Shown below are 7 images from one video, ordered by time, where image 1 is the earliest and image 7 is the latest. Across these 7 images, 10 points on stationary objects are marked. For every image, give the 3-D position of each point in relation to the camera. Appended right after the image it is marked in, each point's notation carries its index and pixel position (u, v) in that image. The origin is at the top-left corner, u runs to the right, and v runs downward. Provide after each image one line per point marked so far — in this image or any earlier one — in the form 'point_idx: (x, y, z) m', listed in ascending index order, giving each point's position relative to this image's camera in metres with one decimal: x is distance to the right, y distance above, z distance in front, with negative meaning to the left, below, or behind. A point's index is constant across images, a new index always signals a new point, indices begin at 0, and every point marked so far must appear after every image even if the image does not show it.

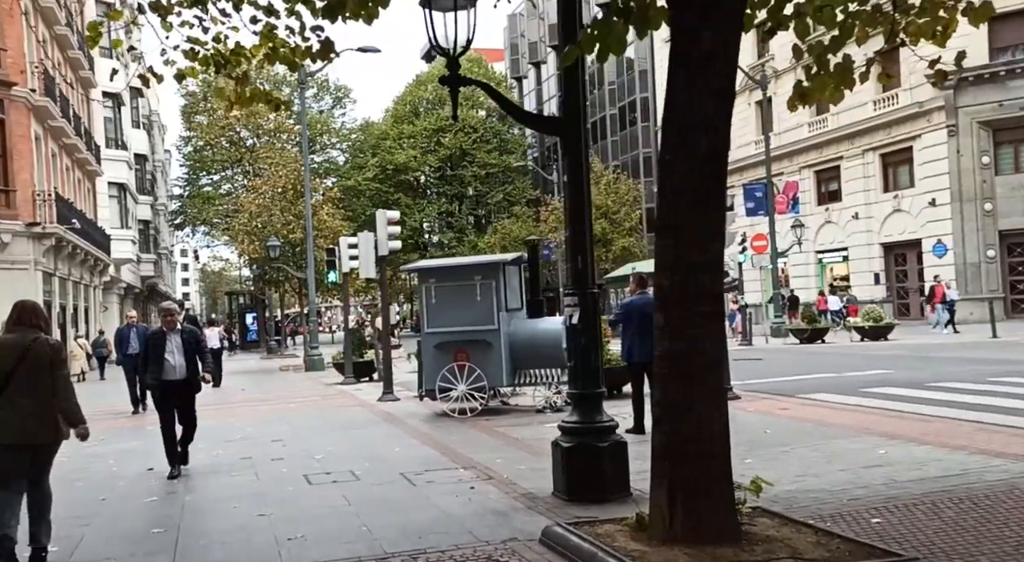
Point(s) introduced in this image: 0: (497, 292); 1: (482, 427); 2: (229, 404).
0: (-0.2, -0.1, +13.7) m
1: (-0.4, -1.8, +12.5) m
2: (-4.9, -2.2, +17.8) m
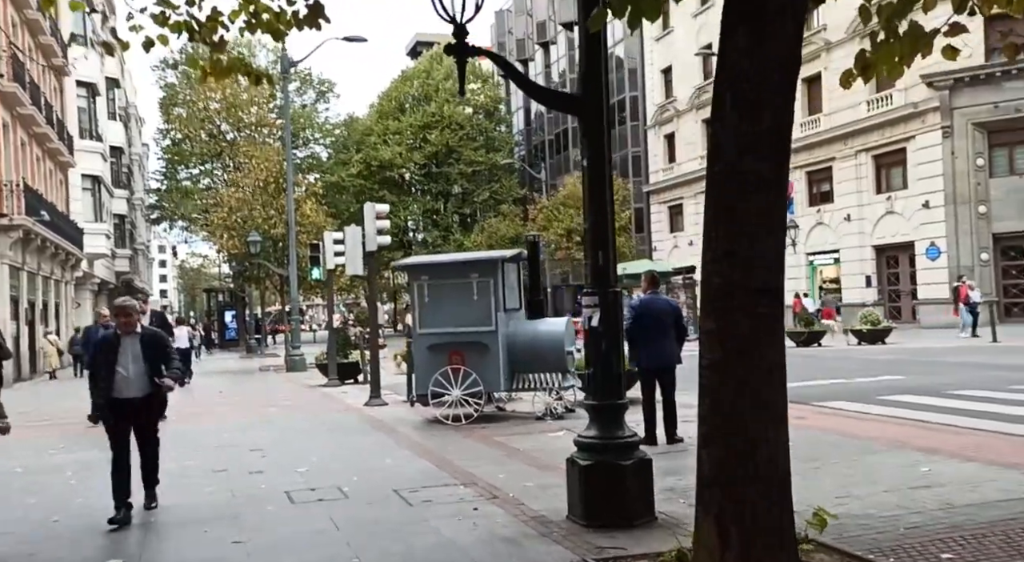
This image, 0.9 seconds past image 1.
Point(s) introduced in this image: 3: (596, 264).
0: (-0.2, -0.1, +12.8) m
1: (-0.4, -1.7, +11.6) m
2: (-5.0, -2.1, +16.9) m
3: (+0.5, +0.1, +6.8) m
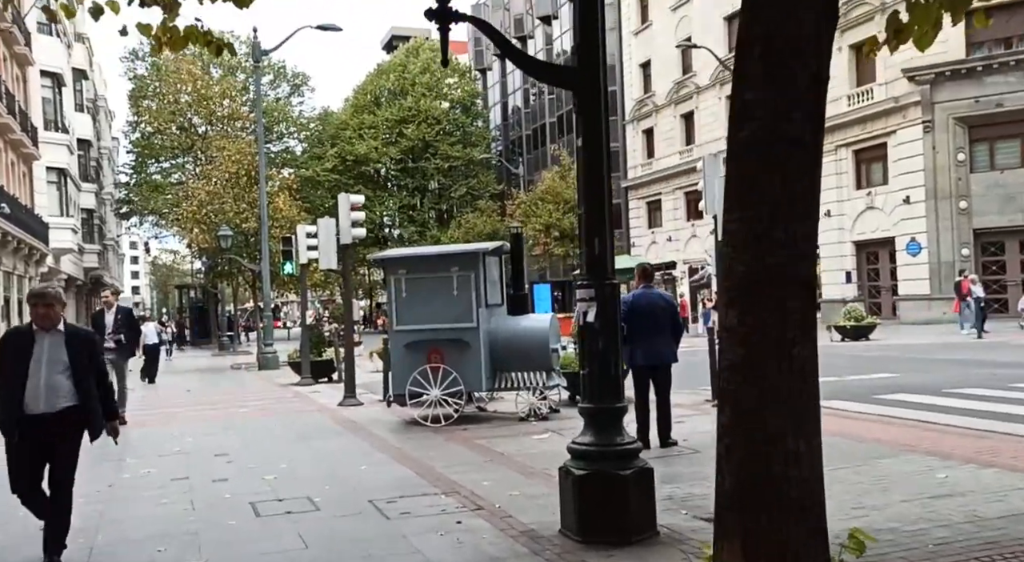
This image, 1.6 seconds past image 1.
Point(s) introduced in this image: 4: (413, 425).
0: (-0.4, 0.0, +12.2) m
1: (-0.6, -1.7, +11.0) m
2: (-5.3, -2.0, +16.1) m
3: (+0.5, +0.2, +6.1) m
4: (-1.2, -1.7, +12.4) m
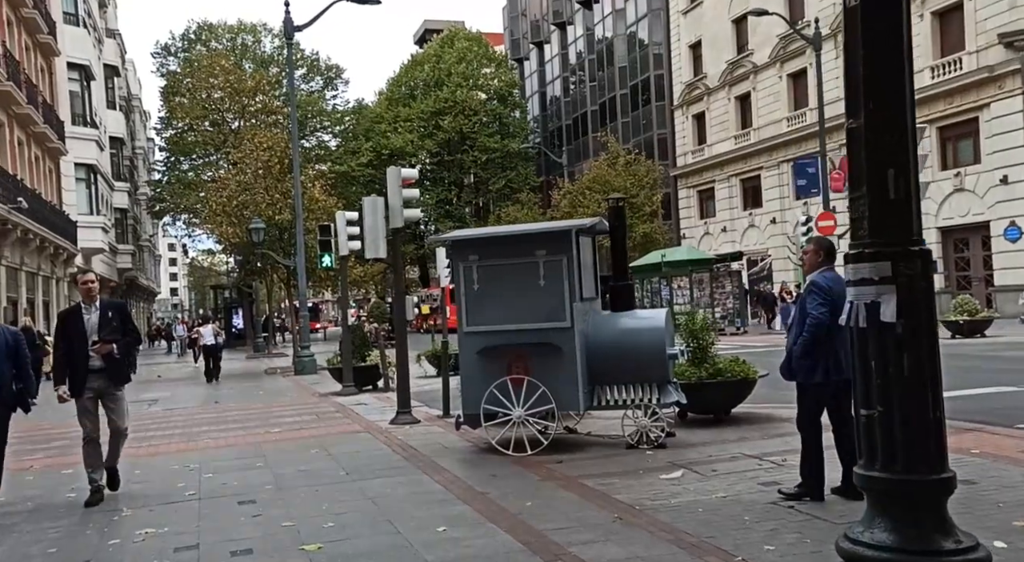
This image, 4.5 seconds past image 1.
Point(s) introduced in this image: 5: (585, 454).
0: (+0.5, +0.1, +9.5) m
1: (+0.4, -1.6, +8.3) m
2: (-4.2, -2.0, +13.6) m
3: (+1.2, +0.3, +3.4) m
4: (-0.2, -1.6, +9.8) m
5: (+0.7, -1.6, +9.2) m
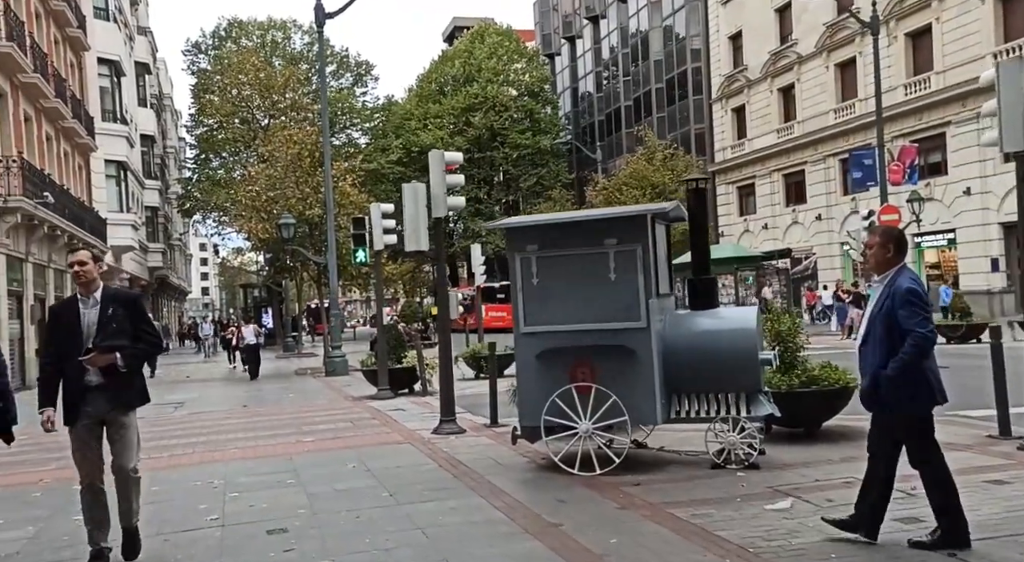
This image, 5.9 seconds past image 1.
0: (+1.0, +0.1, +8.2) m
1: (+0.9, -1.5, +7.0) m
2: (-3.5, -1.9, +12.5) m
3: (+1.6, +0.3, +2.1) m
4: (+0.3, -1.6, +8.5) m
5: (+1.2, -1.5, +8.0) m
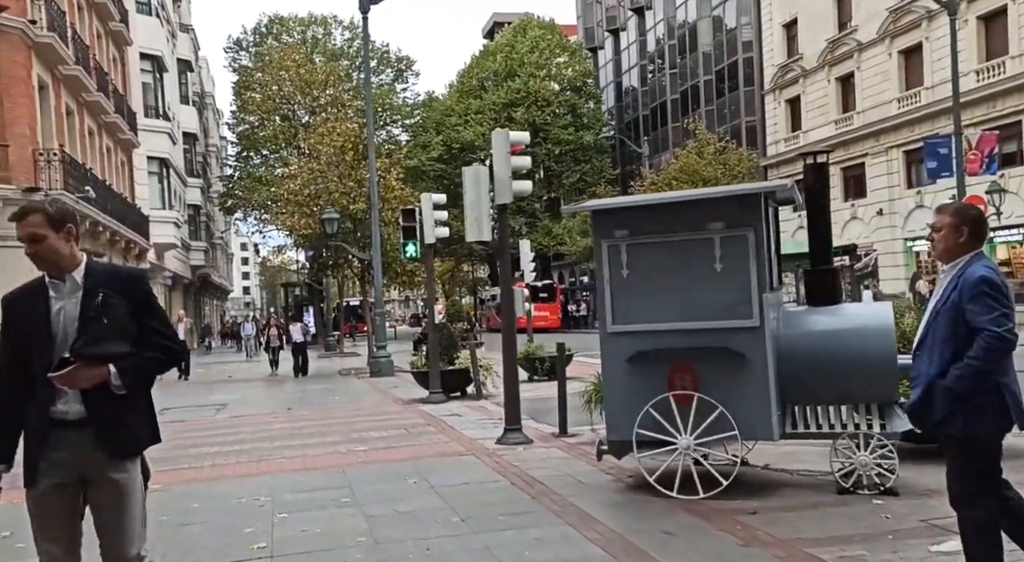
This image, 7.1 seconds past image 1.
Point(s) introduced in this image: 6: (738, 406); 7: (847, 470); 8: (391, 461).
0: (+1.7, +0.2, +7.0) m
1: (+1.4, -1.5, +5.8) m
2: (-2.8, -1.9, +11.4) m
3: (+2.0, +0.4, +0.9) m
4: (+0.9, -1.5, +7.4) m
5: (+1.8, -1.4, +6.7) m
6: (+1.6, -0.9, +7.1) m
7: (+2.3, -1.3, +7.1) m
8: (-1.1, -1.7, +9.7) m
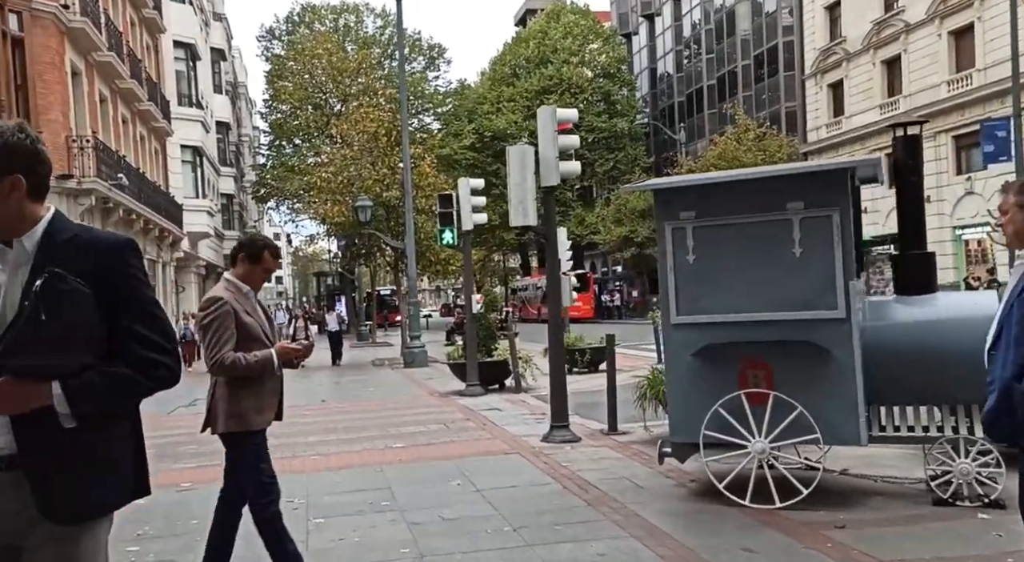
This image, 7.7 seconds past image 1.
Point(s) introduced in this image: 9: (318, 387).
0: (+2.0, +0.3, +6.3) m
1: (+1.7, -1.4, +5.1) m
2: (-2.3, -1.7, +10.8) m
3: (+2.1, +0.4, +0.2) m
4: (+1.3, -1.4, +6.7) m
5: (+2.1, -1.4, +6.0) m
6: (+1.9, -0.8, +6.4) m
7: (+2.6, -1.2, +6.4) m
8: (-0.7, -1.6, +9.0) m
9: (-3.6, -1.9, +18.6) m
